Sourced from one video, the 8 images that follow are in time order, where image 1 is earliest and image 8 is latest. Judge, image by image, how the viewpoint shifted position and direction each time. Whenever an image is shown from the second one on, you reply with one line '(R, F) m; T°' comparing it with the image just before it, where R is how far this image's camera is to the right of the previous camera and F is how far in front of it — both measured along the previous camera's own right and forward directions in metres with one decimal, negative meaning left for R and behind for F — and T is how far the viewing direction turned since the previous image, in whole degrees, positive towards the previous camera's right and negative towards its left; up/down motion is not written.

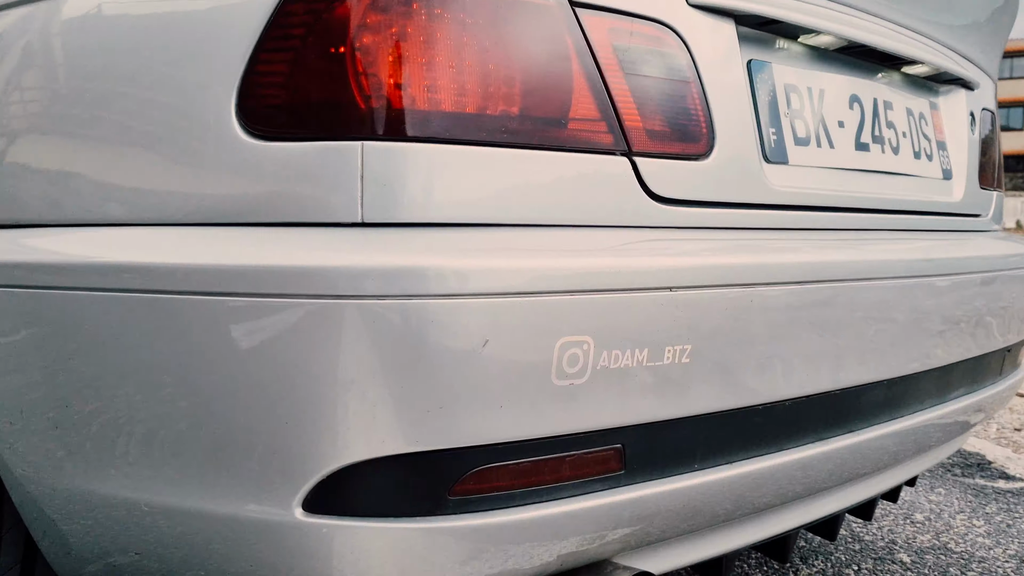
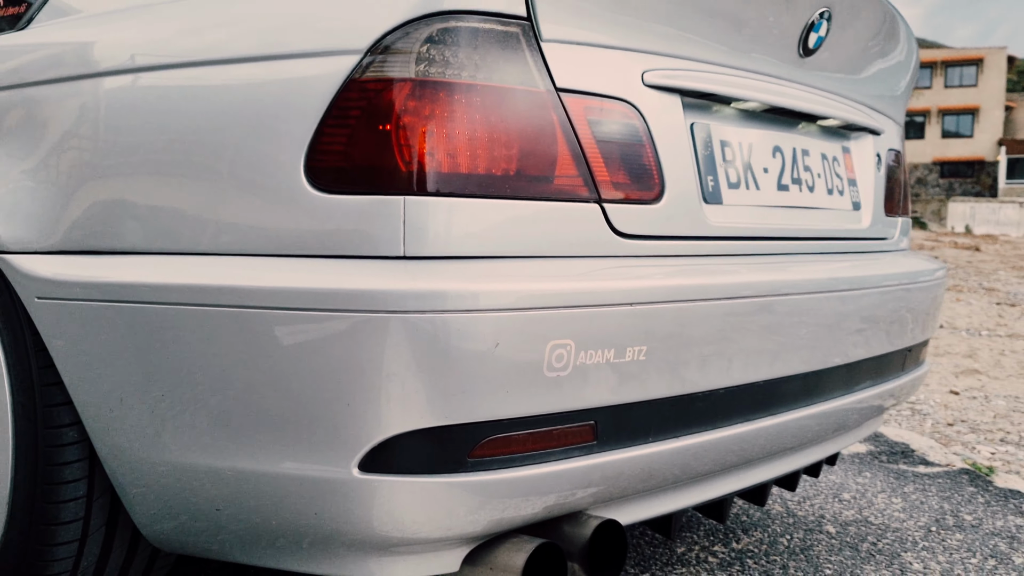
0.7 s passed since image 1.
(0.0, -0.2) m; +2°
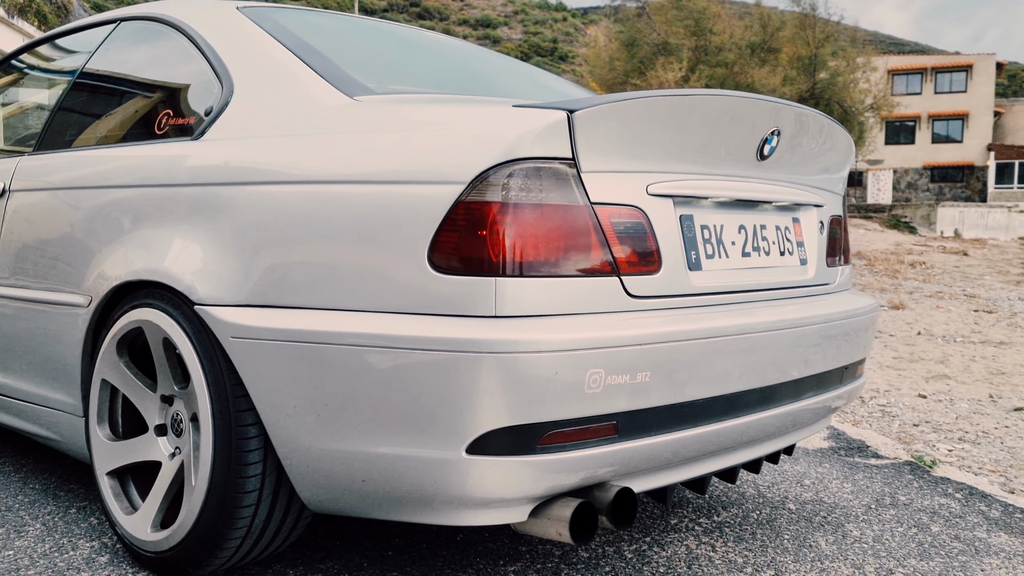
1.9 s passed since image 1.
(-0.1, -0.5) m; 0°
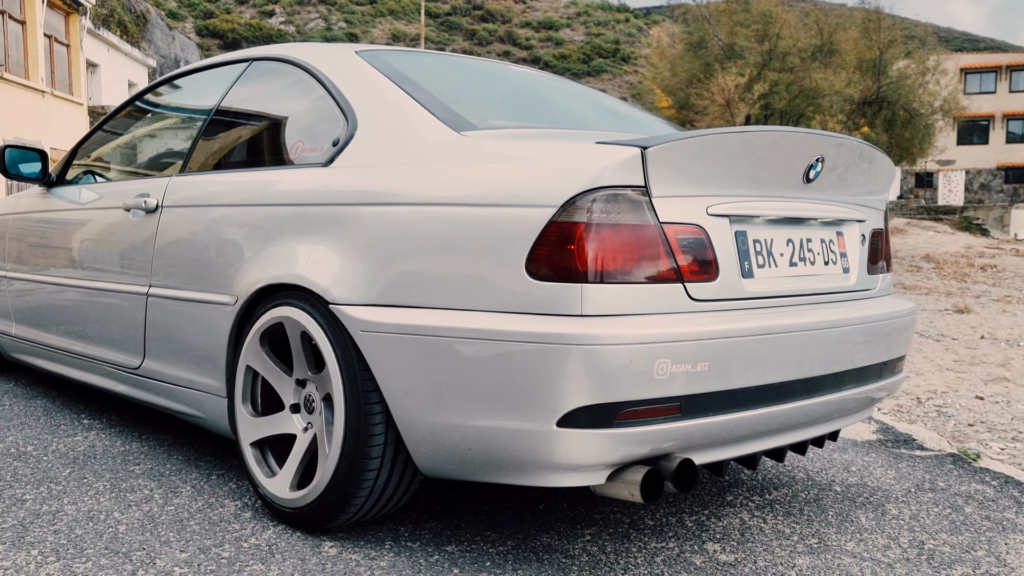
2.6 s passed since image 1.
(0.0, -0.3) m; -4°
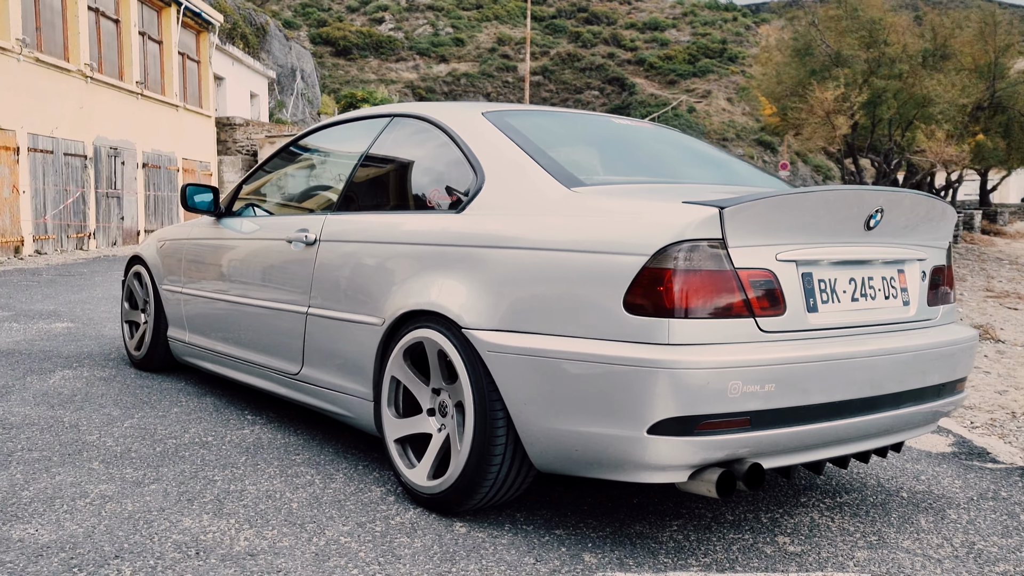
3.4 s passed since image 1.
(0.0, -0.4) m; -6°
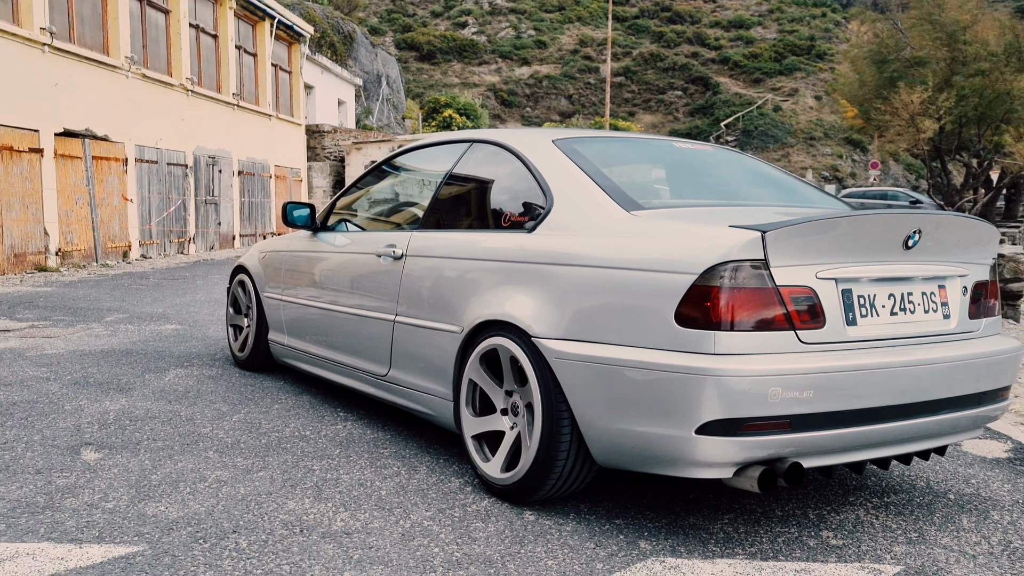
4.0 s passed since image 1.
(+0.1, -0.3) m; -5°
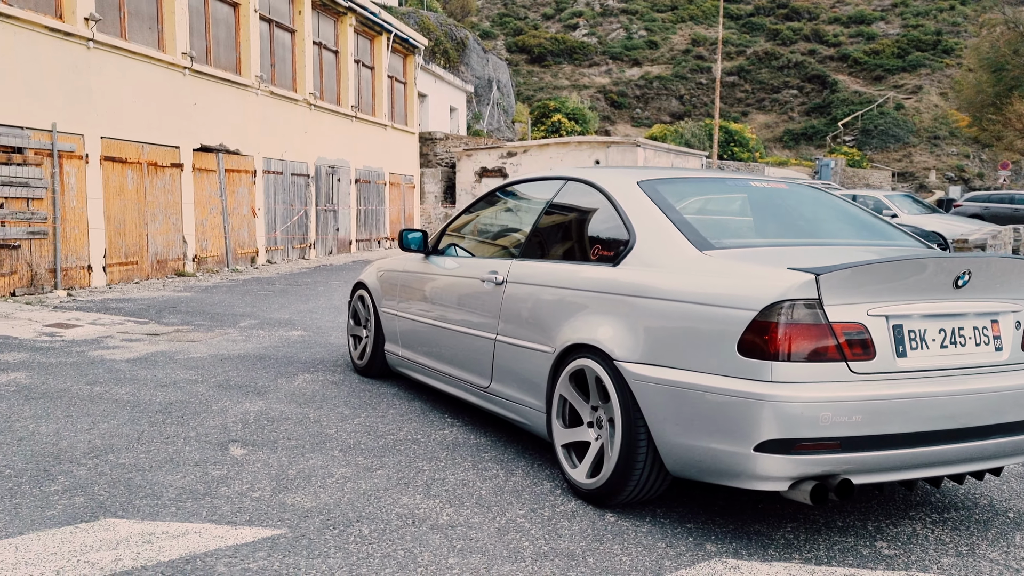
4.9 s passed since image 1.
(+0.1, -0.4) m; -7°
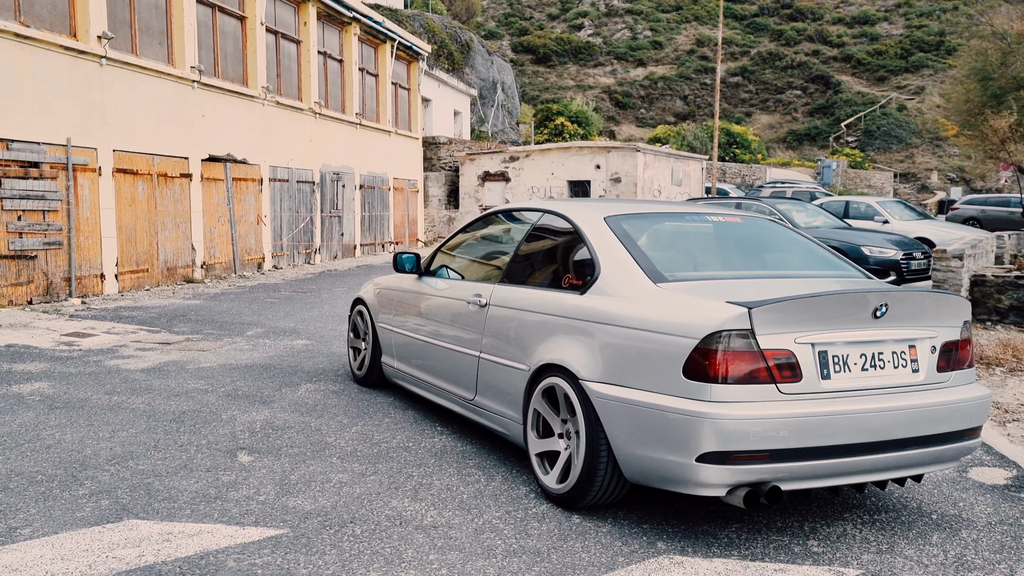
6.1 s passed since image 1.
(+0.1, -0.4) m; 0°
